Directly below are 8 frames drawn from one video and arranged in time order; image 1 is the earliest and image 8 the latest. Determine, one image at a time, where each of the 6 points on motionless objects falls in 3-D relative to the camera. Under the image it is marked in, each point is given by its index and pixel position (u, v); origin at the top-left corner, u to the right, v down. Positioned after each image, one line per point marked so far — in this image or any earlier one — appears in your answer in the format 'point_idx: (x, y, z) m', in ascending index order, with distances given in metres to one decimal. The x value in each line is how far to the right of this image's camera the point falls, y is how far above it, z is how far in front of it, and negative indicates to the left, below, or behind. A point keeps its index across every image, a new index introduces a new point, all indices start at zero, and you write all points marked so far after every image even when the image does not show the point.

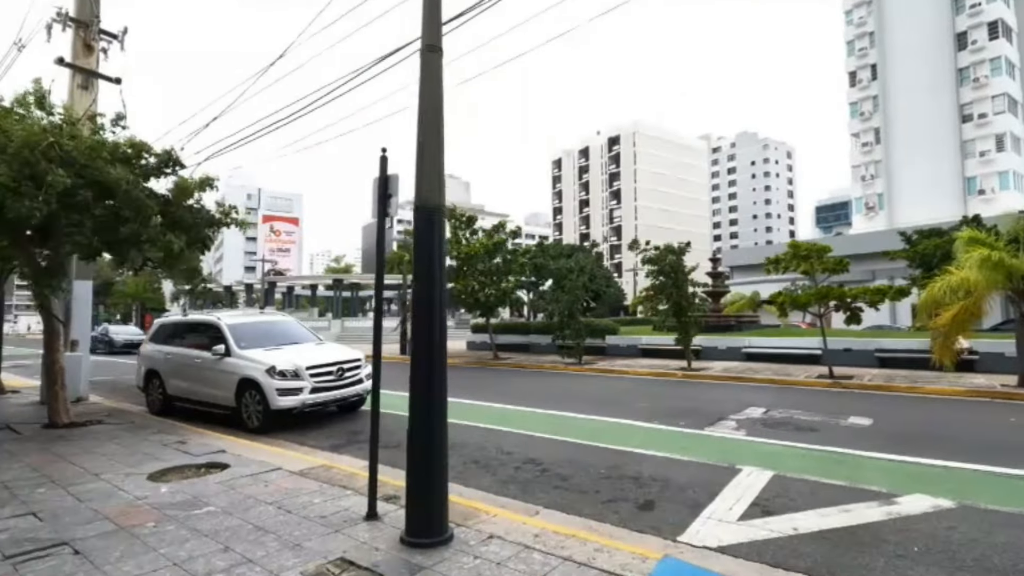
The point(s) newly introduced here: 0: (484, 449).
0: (-0.3, -2.0, +6.8) m
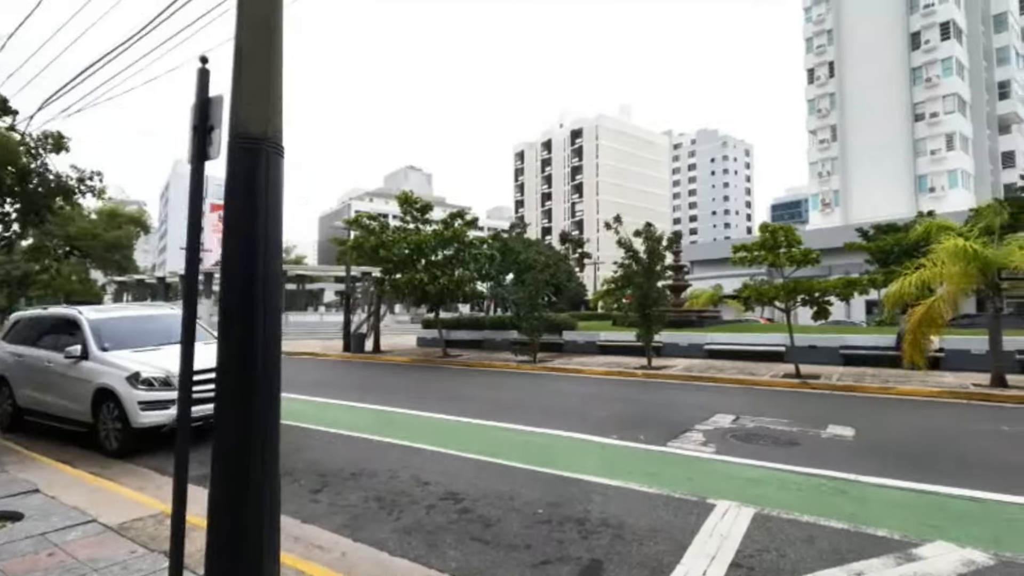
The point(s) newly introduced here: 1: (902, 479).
0: (-1.2, -1.9, +5.3) m
1: (+3.9, -1.9, +5.3) m
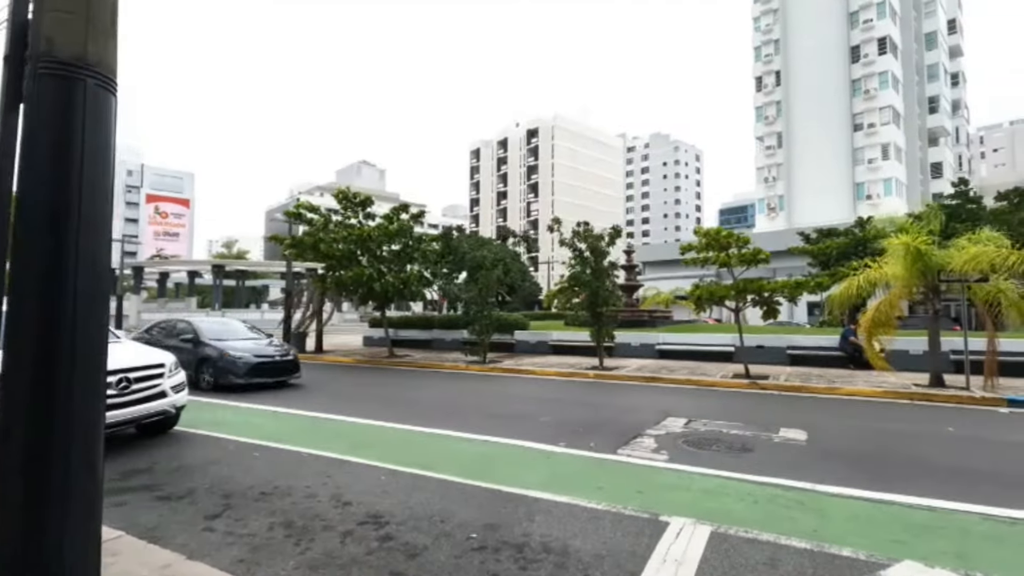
0: (-1.7, -1.8, +4.7) m
1: (+3.3, -1.9, +5.0) m
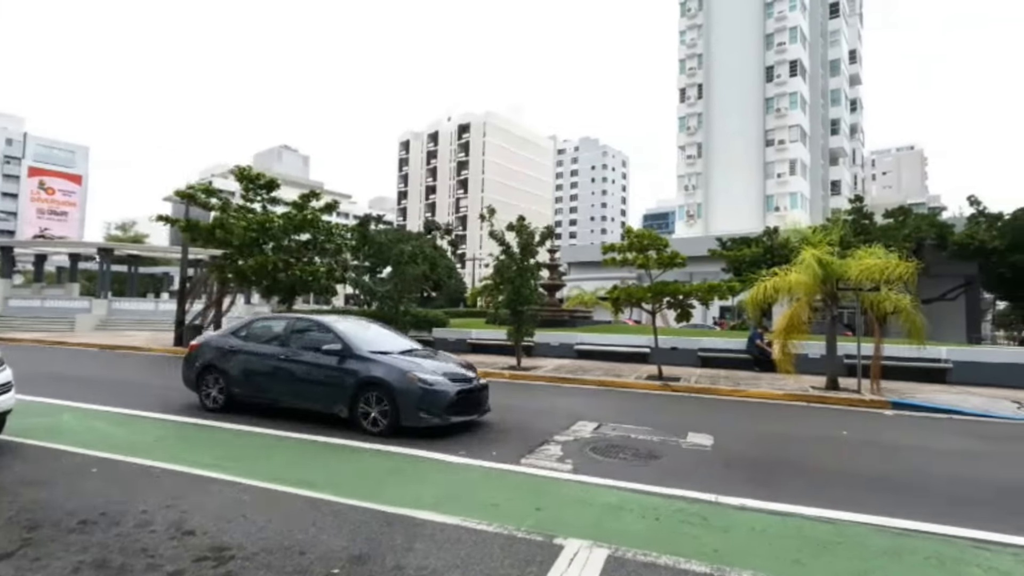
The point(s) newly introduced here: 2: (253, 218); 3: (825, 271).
0: (-2.6, -1.7, +3.9) m
1: (+2.3, -1.9, +4.9) m
2: (-8.0, +2.1, +16.6) m
3: (+7.0, +0.4, +12.1) m
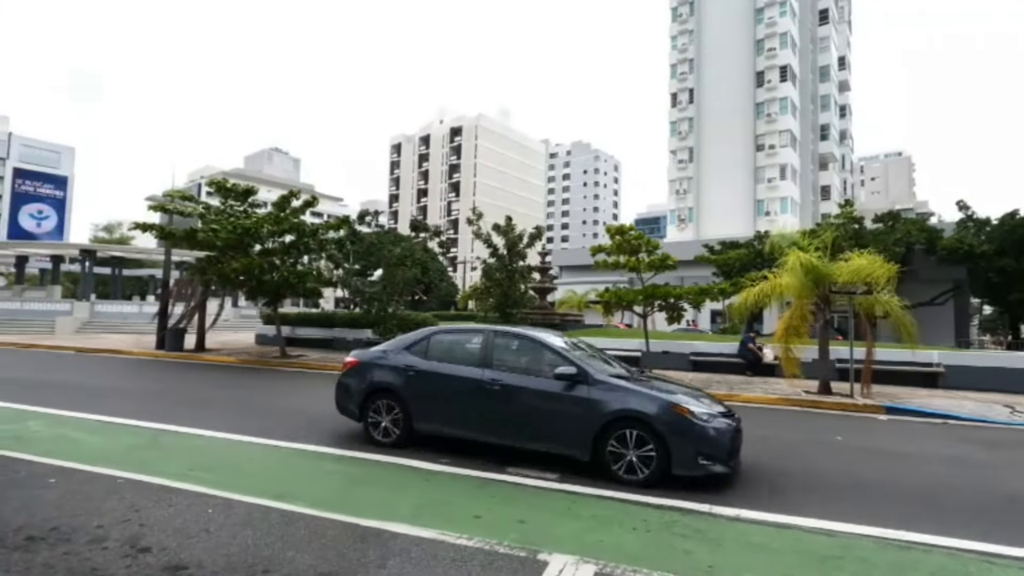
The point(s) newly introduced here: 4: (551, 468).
0: (-2.8, -1.7, +3.6) m
1: (+2.1, -1.9, +4.7) m
2: (-8.3, +2.1, +16.3) m
3: (+6.8, +0.3, +12.0) m
4: (+0.4, -1.9, +5.6) m
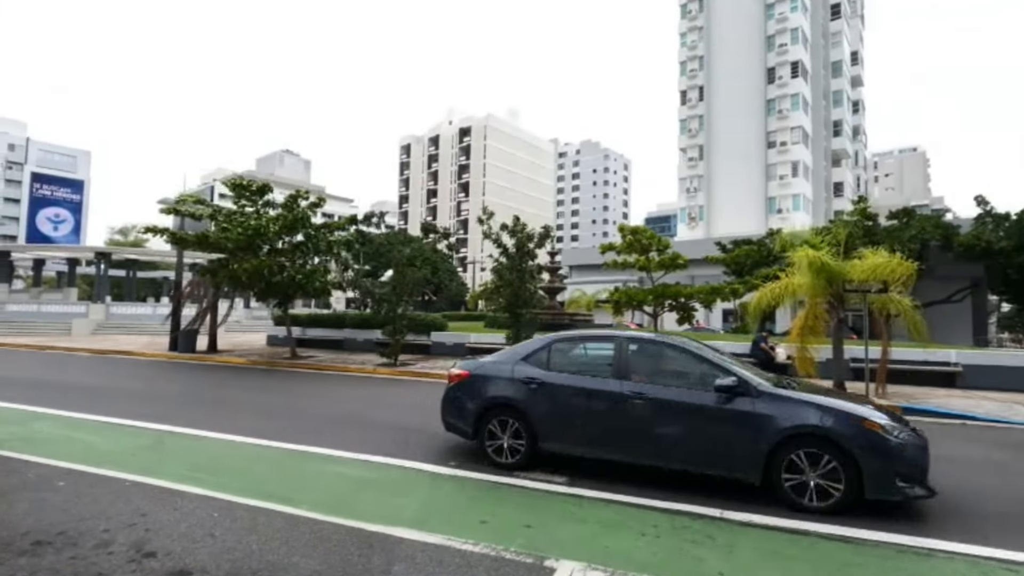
0: (-2.7, -1.7, +3.6) m
1: (+2.2, -1.9, +4.6) m
2: (-8.1, +2.0, +16.4) m
3: (+7.0, +0.4, +11.8) m
4: (+0.5, -1.9, +5.5) m
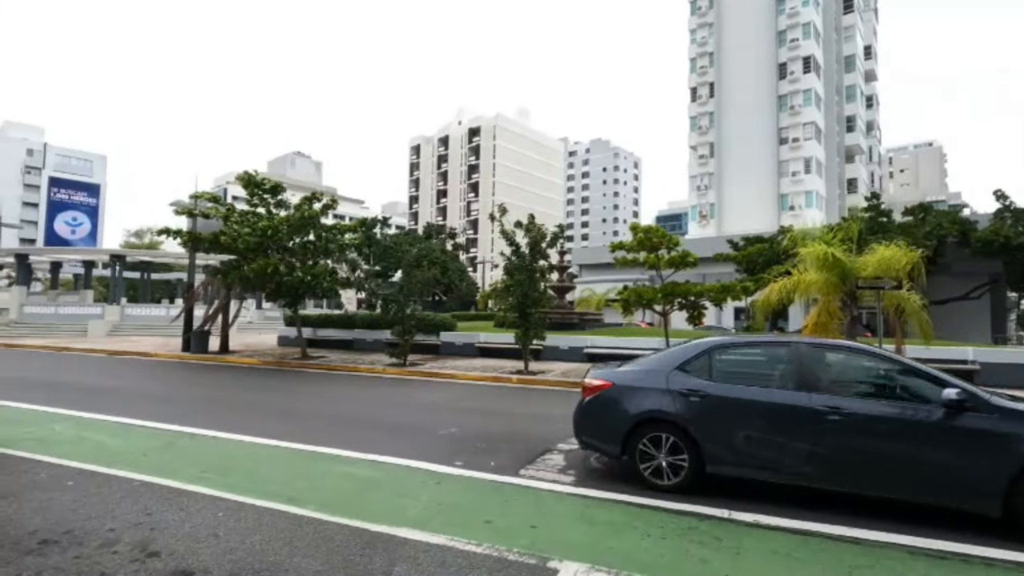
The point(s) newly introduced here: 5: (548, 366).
0: (-2.7, -1.7, +3.6) m
1: (+2.2, -1.9, +4.5) m
2: (-7.8, +2.0, +16.5) m
3: (+7.1, +0.4, +11.7) m
4: (+0.6, -1.9, +5.5) m
5: (+1.1, -2.3, +15.9) m
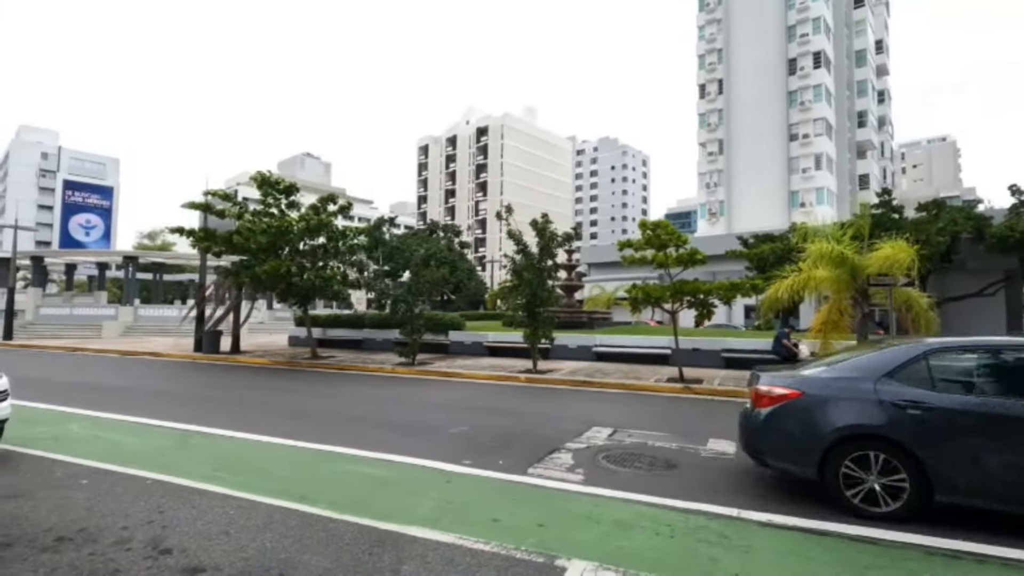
0: (-2.6, -1.8, +3.6) m
1: (+2.3, -1.9, +4.5) m
2: (-7.6, +2.0, +16.6) m
3: (+7.3, +0.5, +11.5) m
4: (+0.6, -1.9, +5.5) m
5: (+1.3, -2.3, +15.9) m
